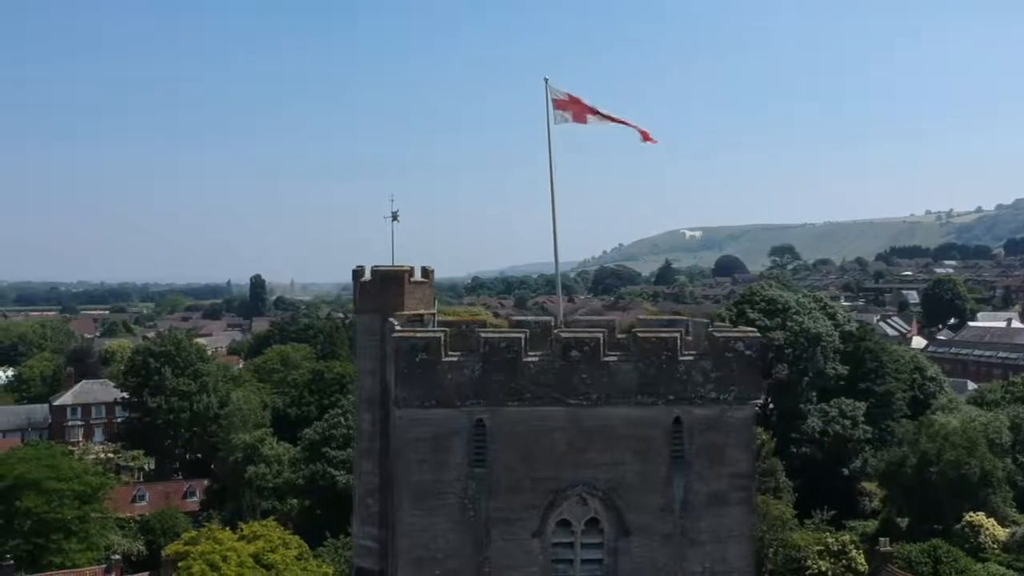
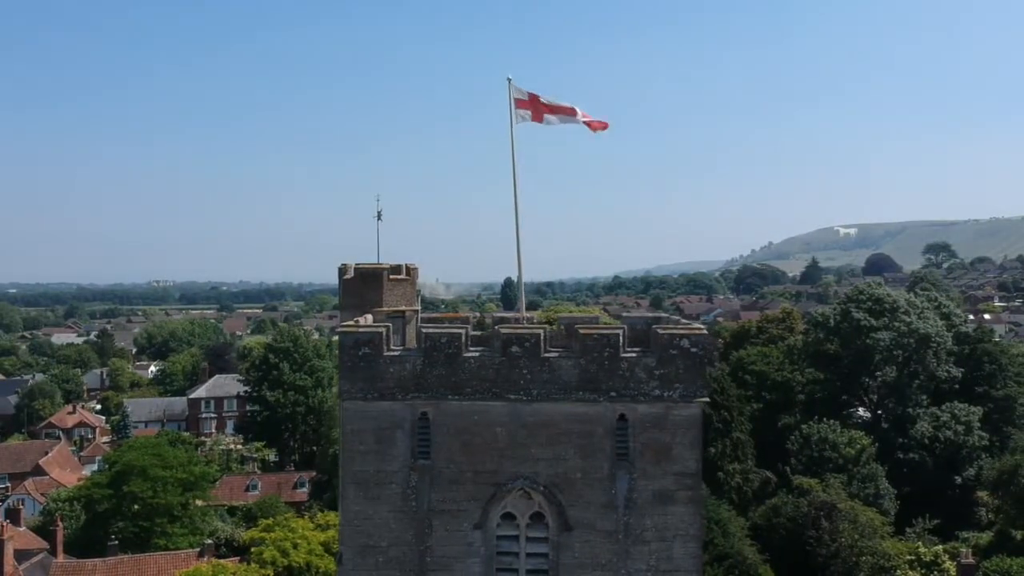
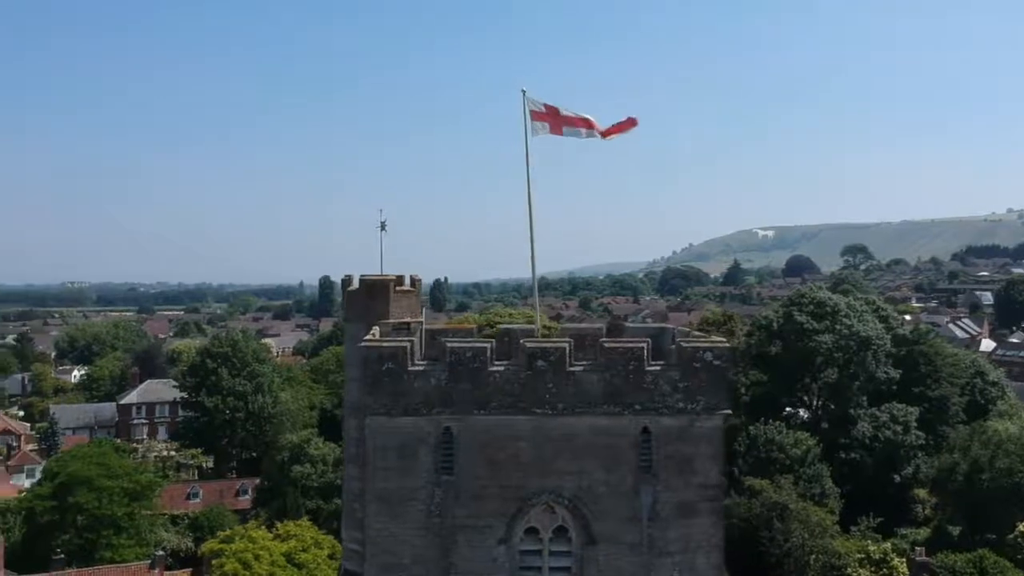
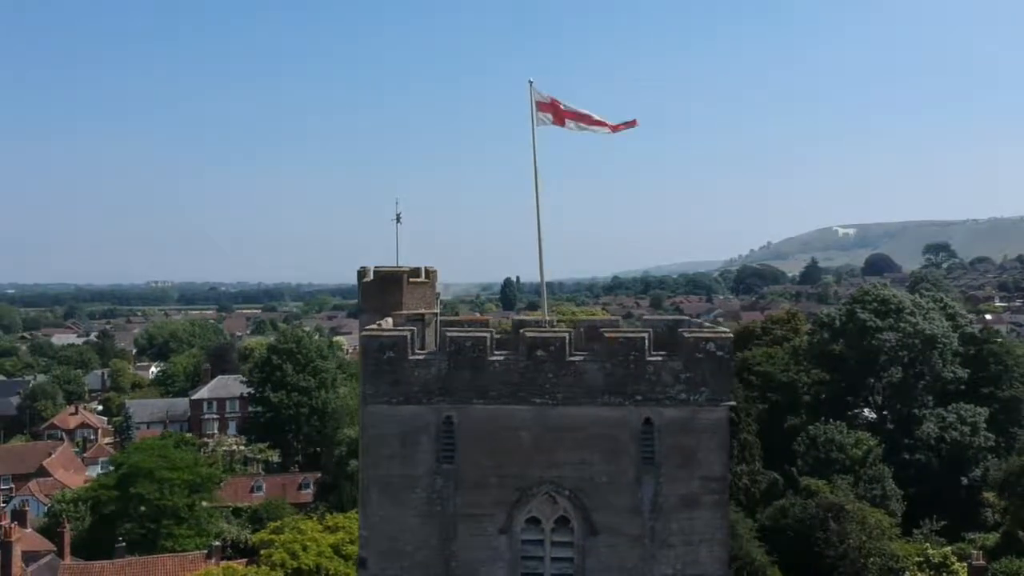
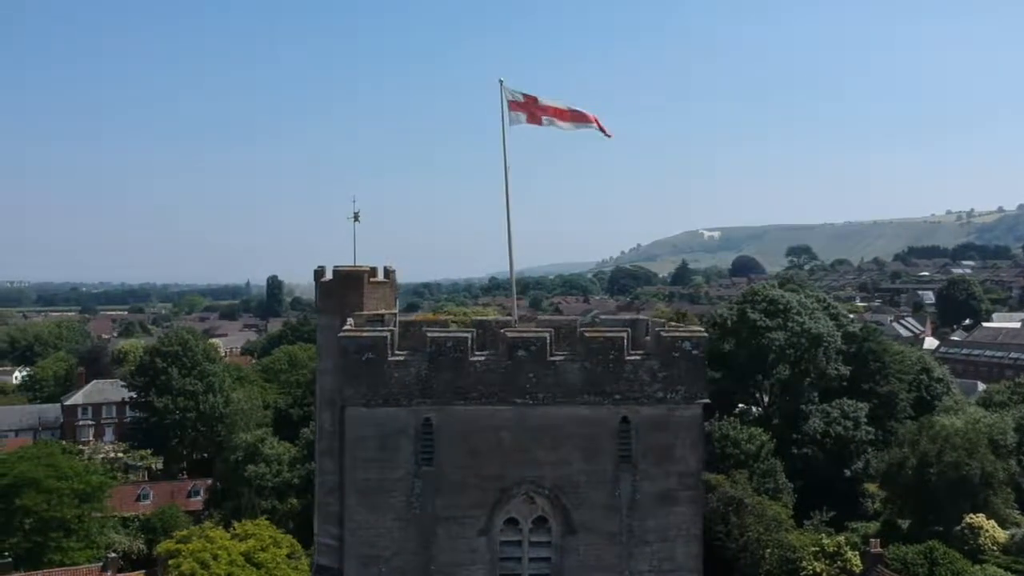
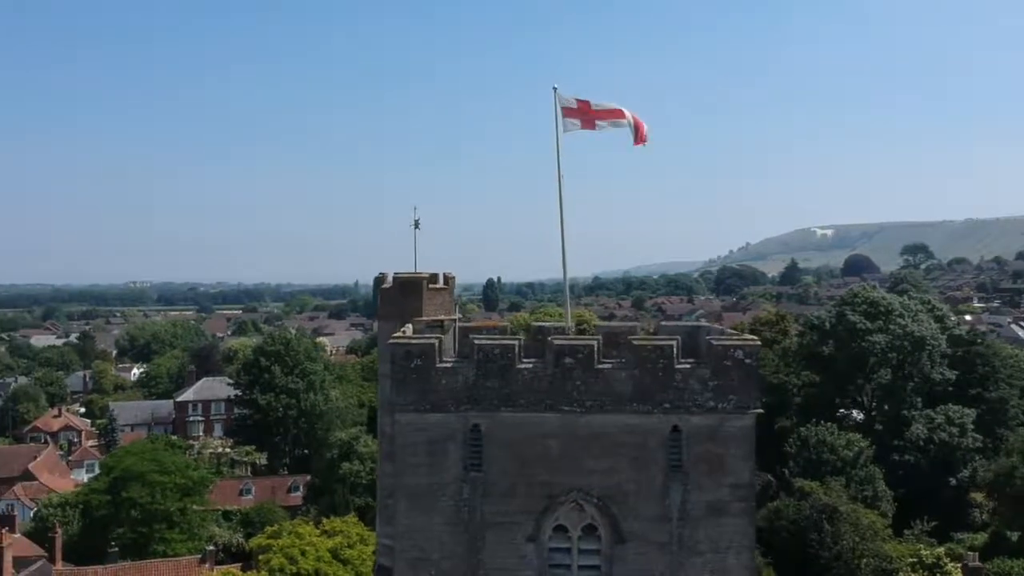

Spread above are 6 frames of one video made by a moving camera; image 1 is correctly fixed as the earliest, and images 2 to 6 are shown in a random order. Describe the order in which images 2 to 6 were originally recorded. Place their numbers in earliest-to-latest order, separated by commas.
5, 3, 6, 4, 2
